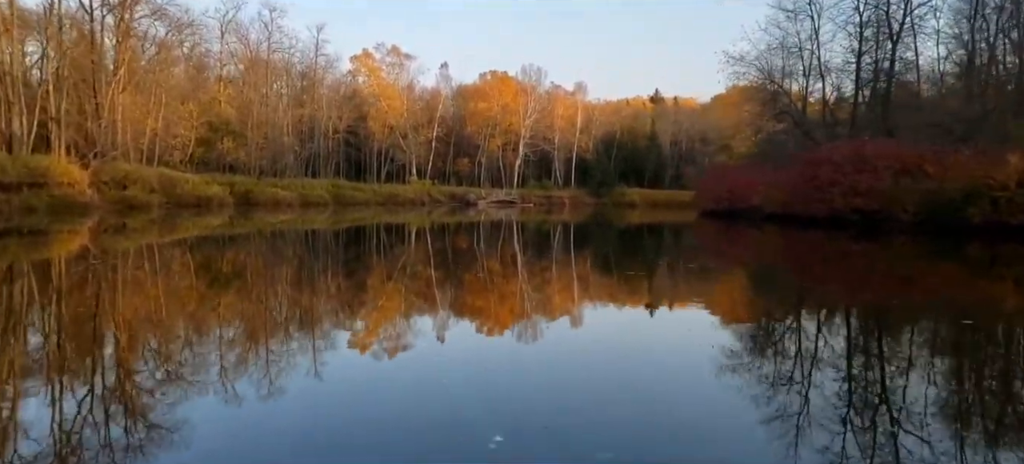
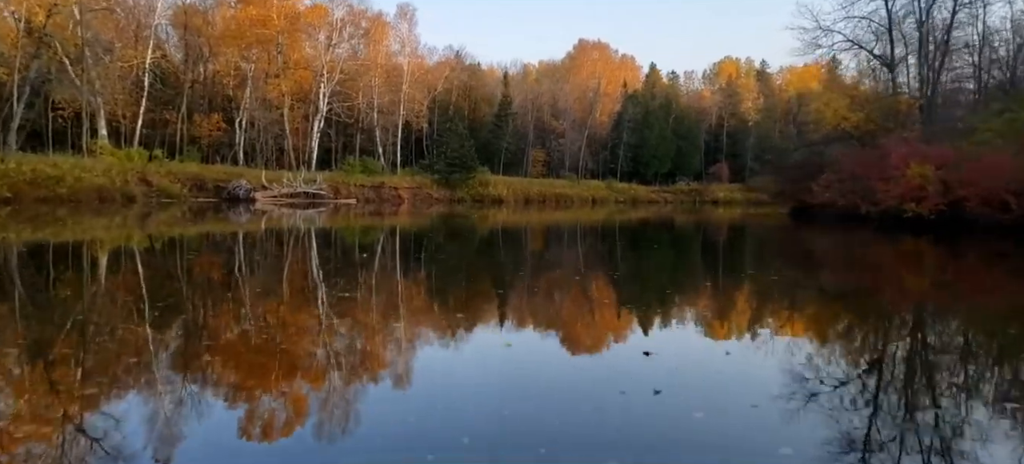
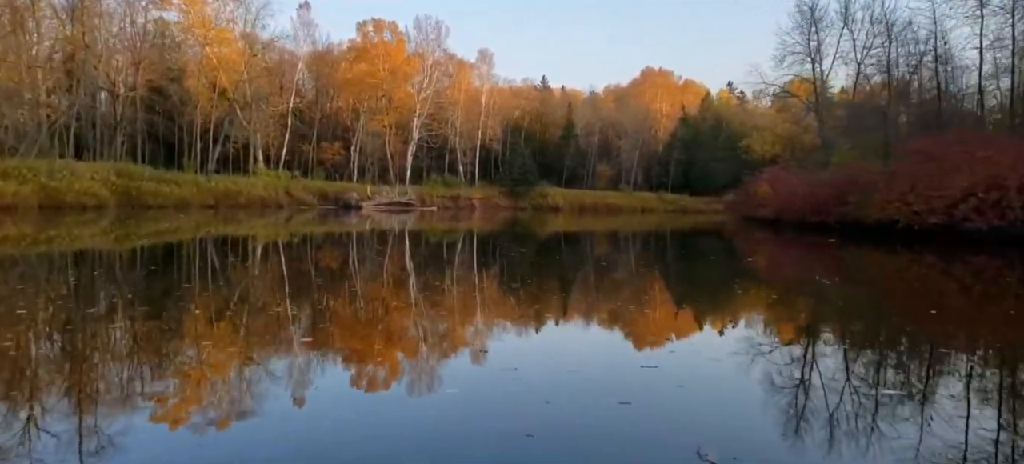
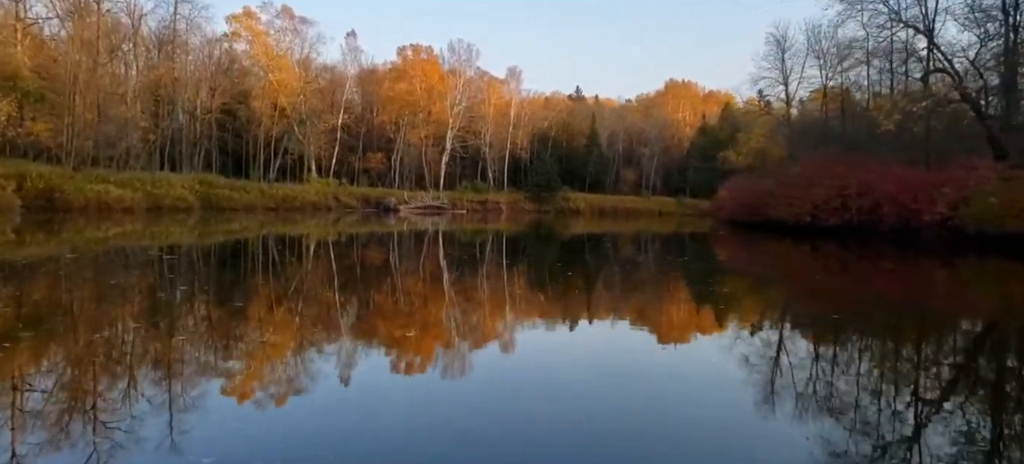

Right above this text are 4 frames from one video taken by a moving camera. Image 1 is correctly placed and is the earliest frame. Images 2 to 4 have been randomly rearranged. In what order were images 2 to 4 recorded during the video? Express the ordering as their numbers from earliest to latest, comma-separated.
4, 3, 2
